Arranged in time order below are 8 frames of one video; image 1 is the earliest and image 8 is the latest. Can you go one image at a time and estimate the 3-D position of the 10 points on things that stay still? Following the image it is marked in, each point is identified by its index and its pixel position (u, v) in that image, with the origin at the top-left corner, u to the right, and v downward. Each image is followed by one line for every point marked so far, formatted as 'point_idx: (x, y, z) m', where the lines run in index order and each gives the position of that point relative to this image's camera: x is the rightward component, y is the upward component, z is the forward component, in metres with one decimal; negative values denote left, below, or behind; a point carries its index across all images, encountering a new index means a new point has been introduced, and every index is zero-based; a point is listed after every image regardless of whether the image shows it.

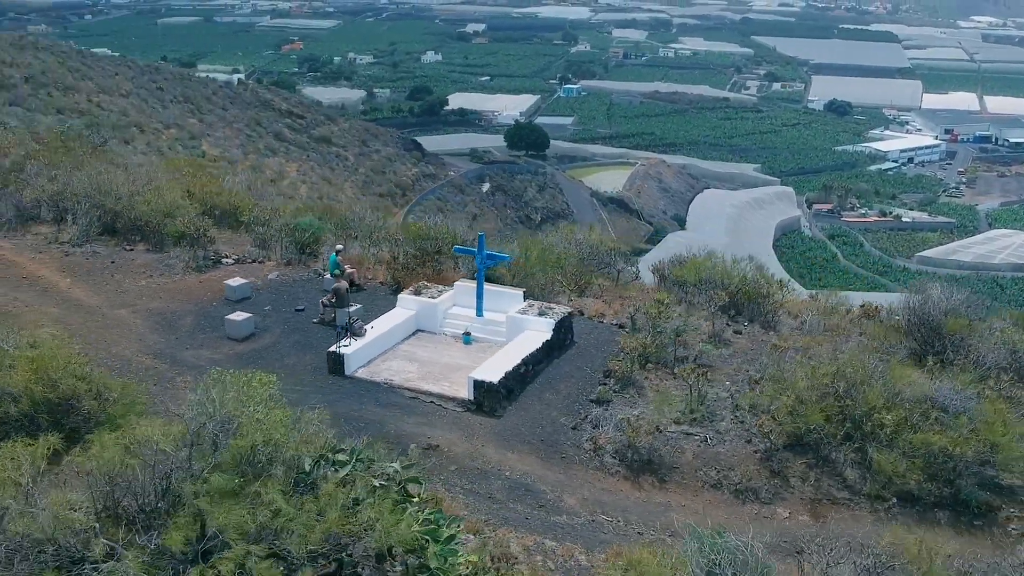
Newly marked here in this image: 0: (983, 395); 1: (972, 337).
0: (+4.9, -1.1, +9.2) m
1: (+5.4, -0.6, +10.6) m
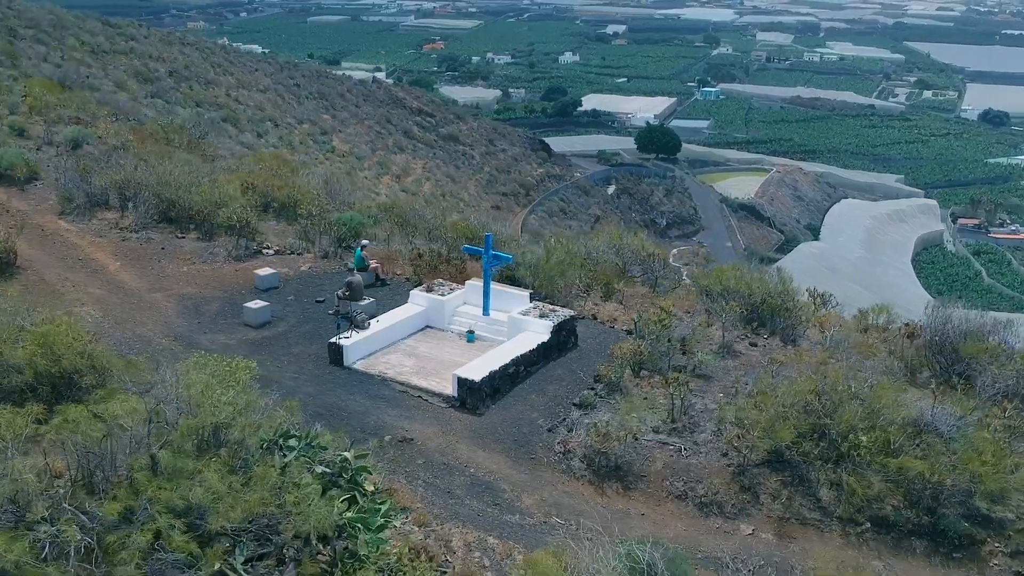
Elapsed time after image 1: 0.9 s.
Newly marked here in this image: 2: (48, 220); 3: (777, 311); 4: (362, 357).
0: (+4.6, -1.3, +8.7) m
1: (+5.4, -0.8, +10.0) m
2: (-9.2, +1.4, +17.6) m
3: (+3.8, -0.3, +12.2) m
4: (-1.8, -0.9, +10.8) m
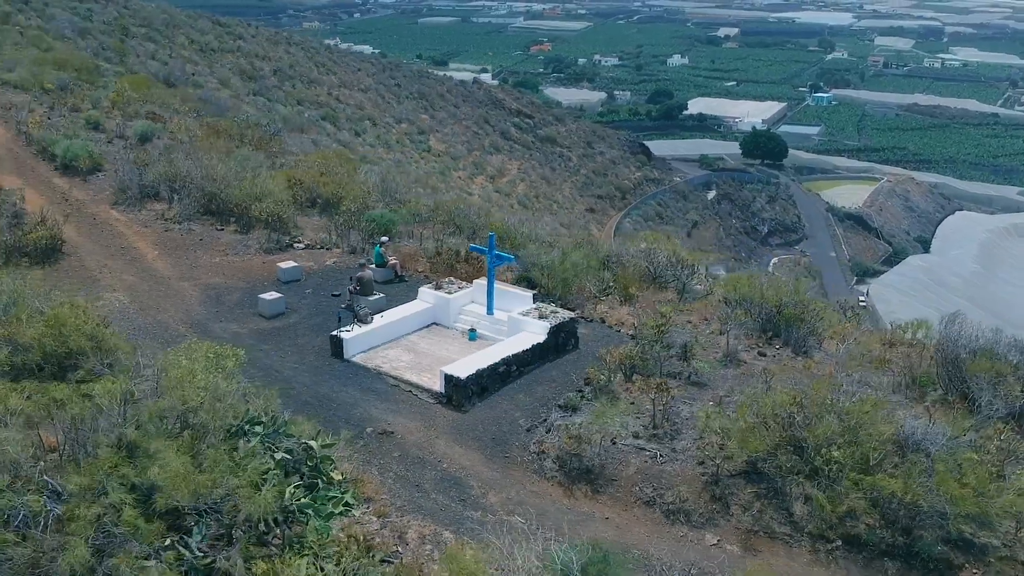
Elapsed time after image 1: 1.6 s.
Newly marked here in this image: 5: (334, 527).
0: (+4.4, -1.5, +8.4) m
1: (+5.2, -1.0, +9.6) m
2: (-8.6, +1.6, +18.4) m
3: (+3.9, -0.4, +11.9) m
4: (-1.8, -0.8, +11.0) m
5: (-1.5, -1.9, +7.1) m
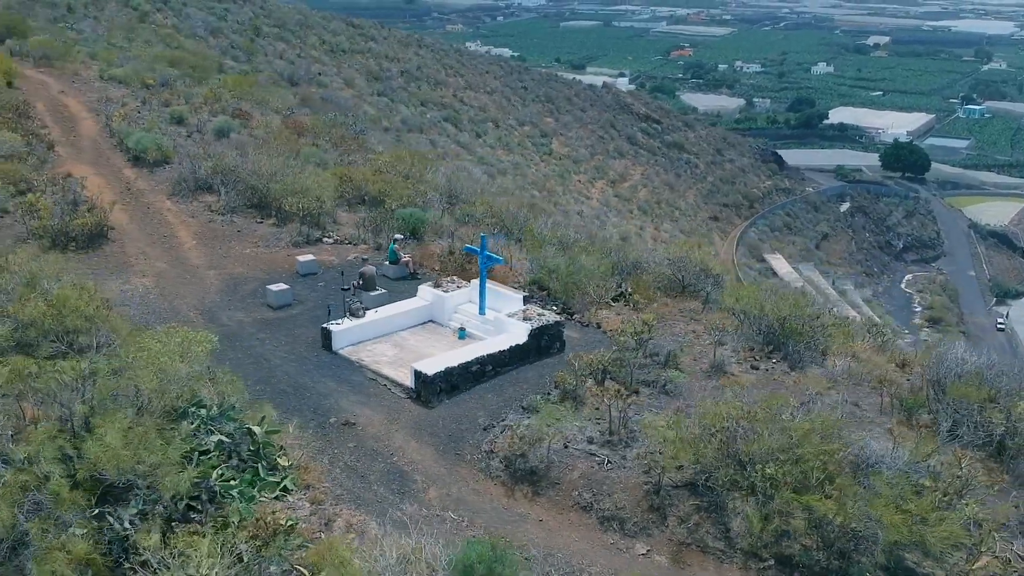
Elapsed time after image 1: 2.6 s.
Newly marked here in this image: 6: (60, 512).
0: (+3.9, -1.7, +8.0) m
1: (+4.8, -1.2, +9.1) m
2: (-7.8, +1.9, +19.4) m
3: (+3.8, -0.6, +11.6) m
4: (-2.0, -0.7, +11.3) m
5: (-2.1, -1.8, +7.4) m
6: (-3.4, -1.7, +6.5) m
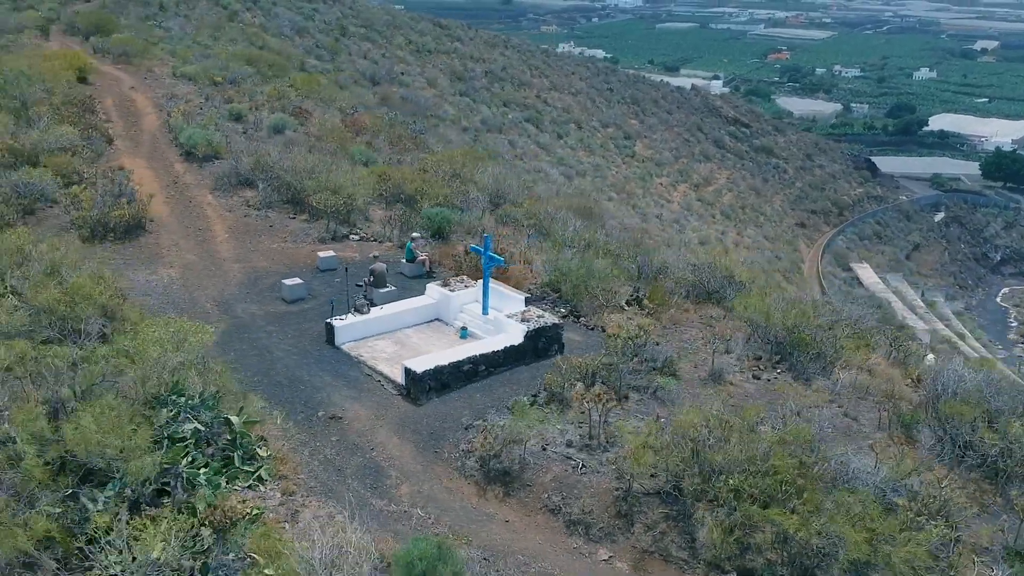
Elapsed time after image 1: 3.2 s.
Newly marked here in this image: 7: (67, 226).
0: (+3.6, -1.8, +7.8) m
1: (+4.6, -1.4, +8.8) m
2: (-7.1, +2.1, +20.0) m
3: (+3.8, -0.7, +11.4) m
4: (-2.0, -0.7, +11.5) m
5: (-2.4, -1.8, +7.6) m
6: (-3.7, -1.6, +6.8) m
7: (-8.5, +1.2, +16.8) m
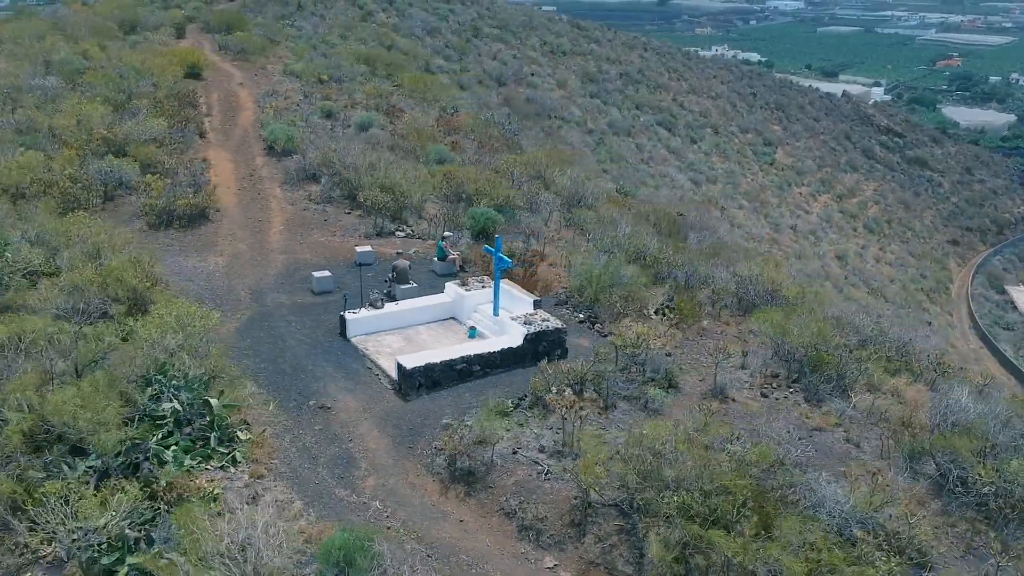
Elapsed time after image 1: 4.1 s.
0: (+3.1, -2.0, +7.4) m
1: (+4.3, -1.6, +8.3) m
2: (-5.8, +2.4, +20.8) m
3: (+3.8, -0.9, +10.9) m
4: (-1.9, -0.6, +11.7) m
5: (-2.9, -1.7, +7.9) m
6: (-4.2, -1.4, +7.4) m
7: (-7.6, +1.5, +17.8) m
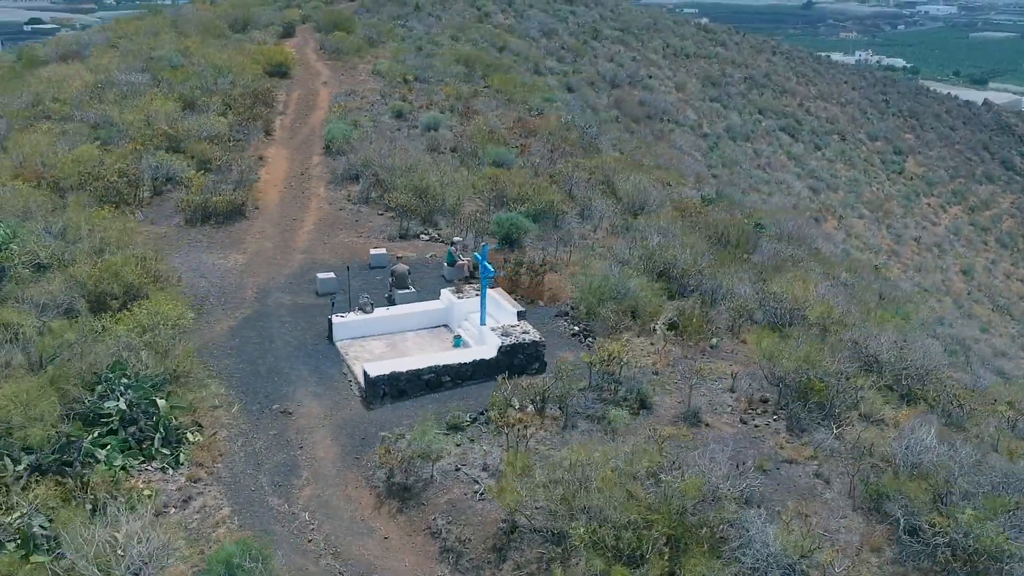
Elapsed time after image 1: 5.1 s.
0: (+2.4, -2.2, +6.8) m
1: (+3.7, -1.9, +7.6) m
2: (-4.8, +2.5, +21.2) m
3: (+3.5, -1.2, +10.3) m
4: (-2.1, -0.7, +11.7) m
5: (-3.5, -1.7, +8.0) m
6: (-4.9, -1.4, +7.6) m
7: (-7.0, +1.7, +18.4) m
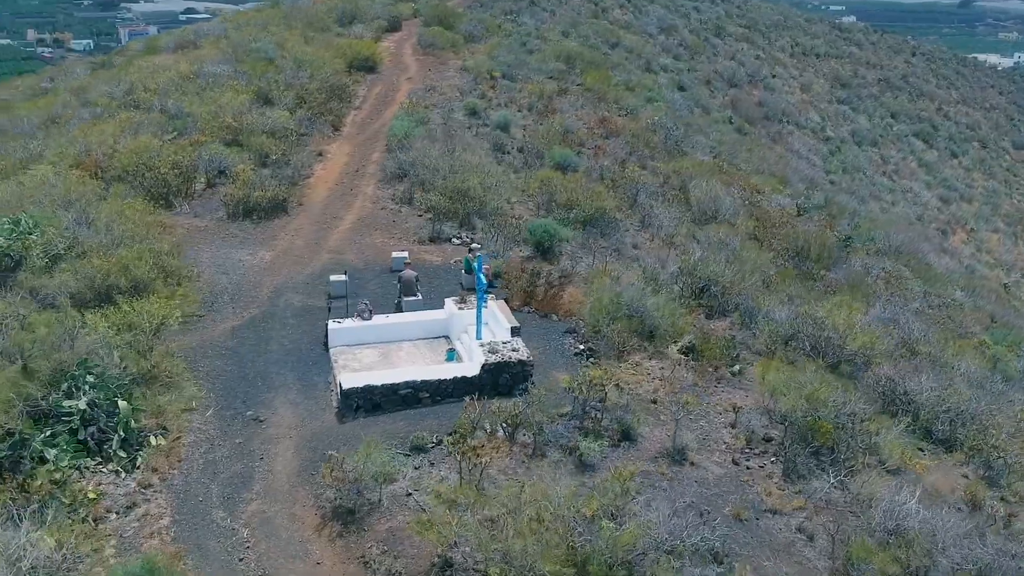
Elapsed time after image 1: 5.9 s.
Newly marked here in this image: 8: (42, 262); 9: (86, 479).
0: (+1.7, -2.5, +6.1) m
1: (+3.1, -2.3, +6.7) m
2: (-3.6, +2.5, +21.2) m
3: (+3.3, -1.6, +9.4) m
4: (-2.1, -0.7, +11.5) m
5: (-3.9, -1.7, +8.0) m
6: (-5.4, -1.3, +7.7) m
7: (-6.1, +1.8, +18.6) m
8: (-6.5, +0.4, +12.1) m
9: (-3.8, -1.7, +8.0) m
